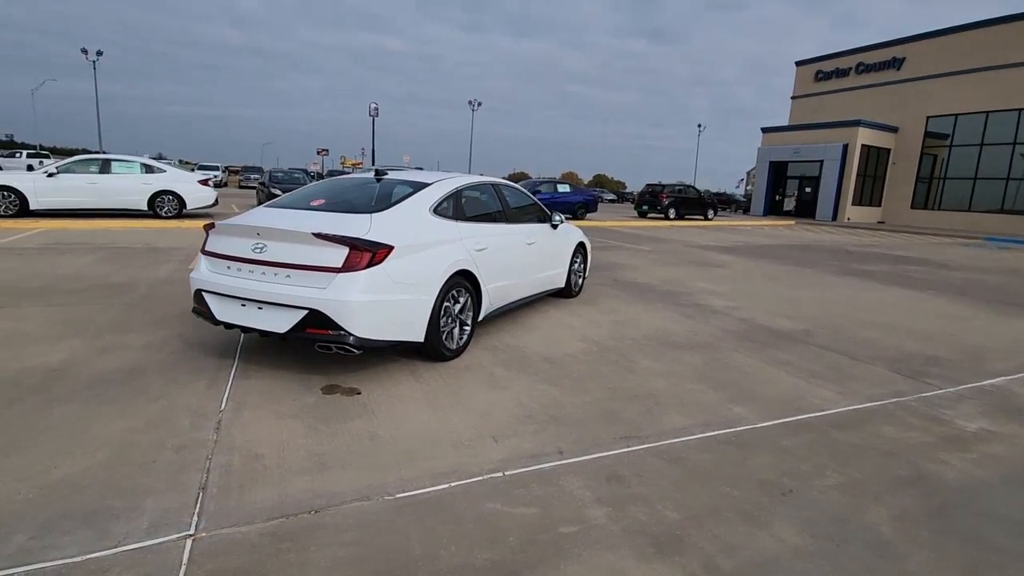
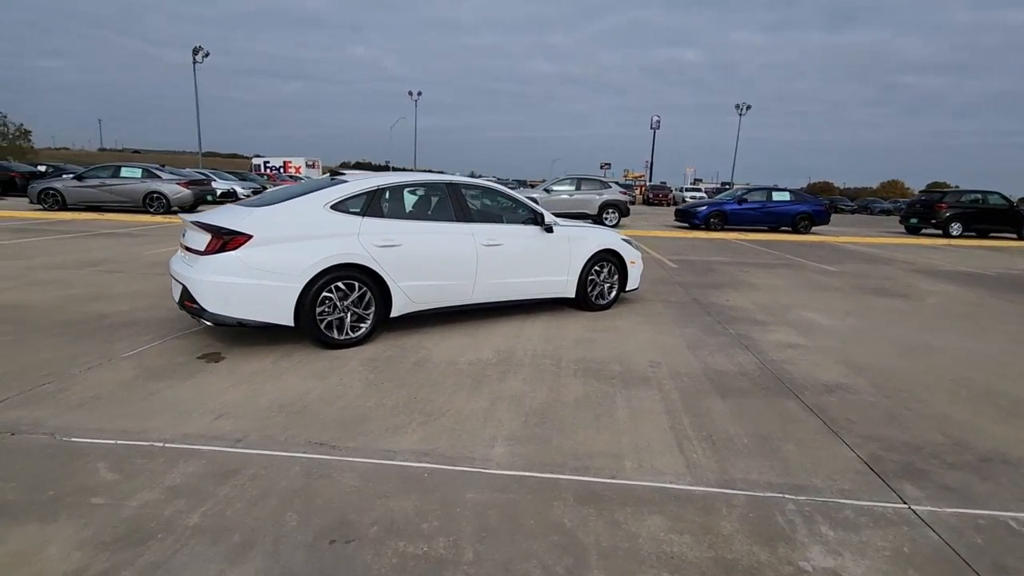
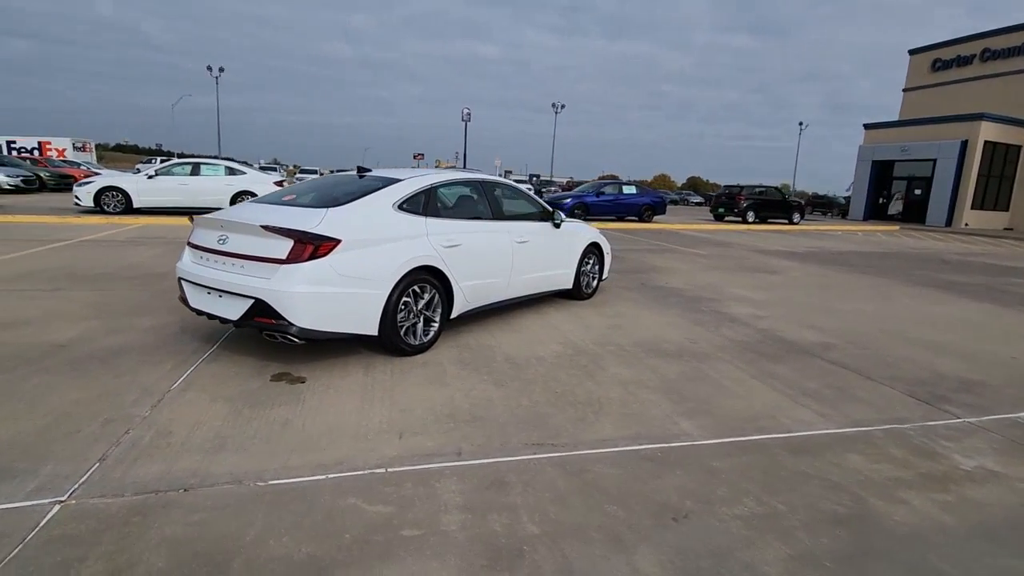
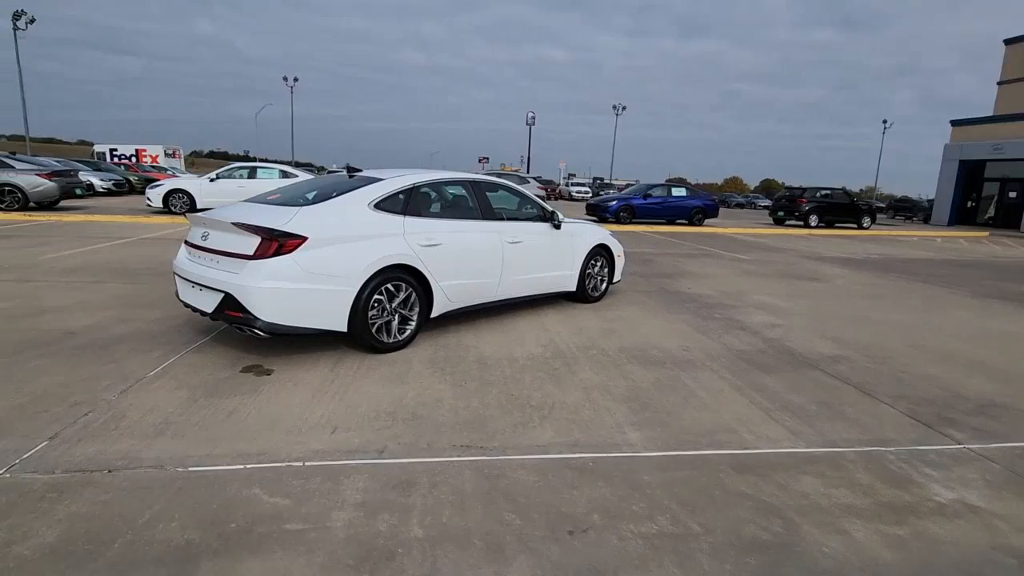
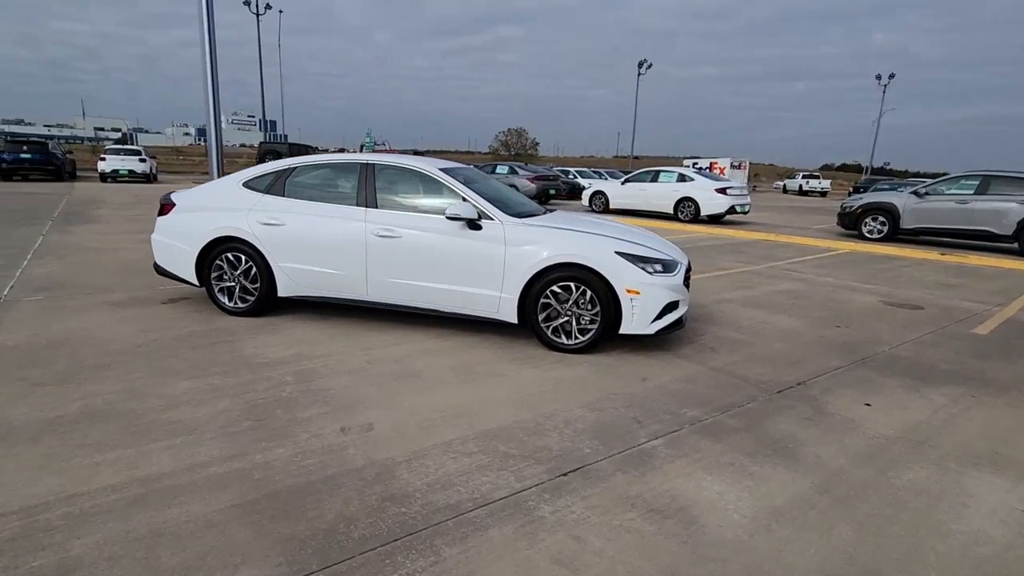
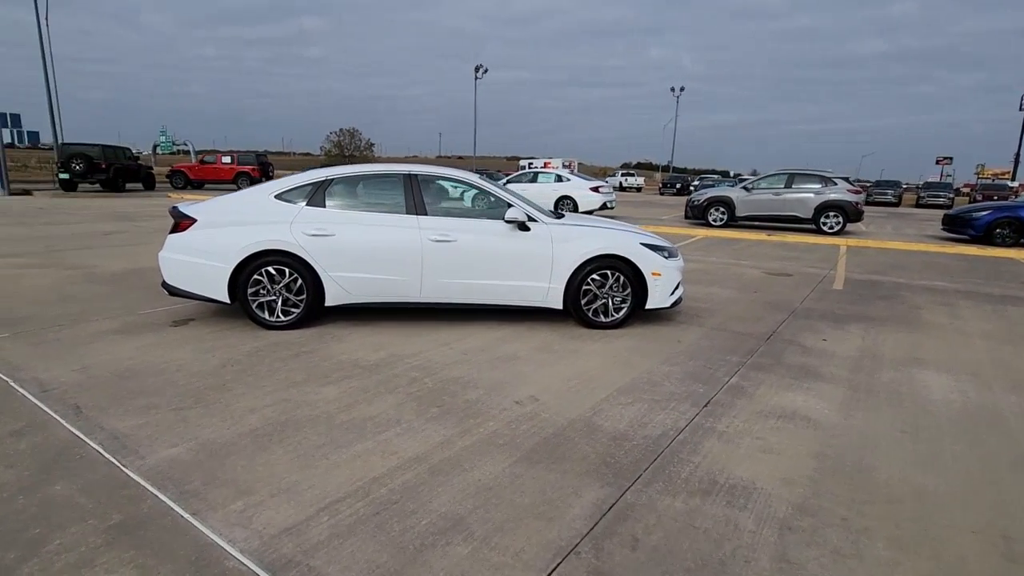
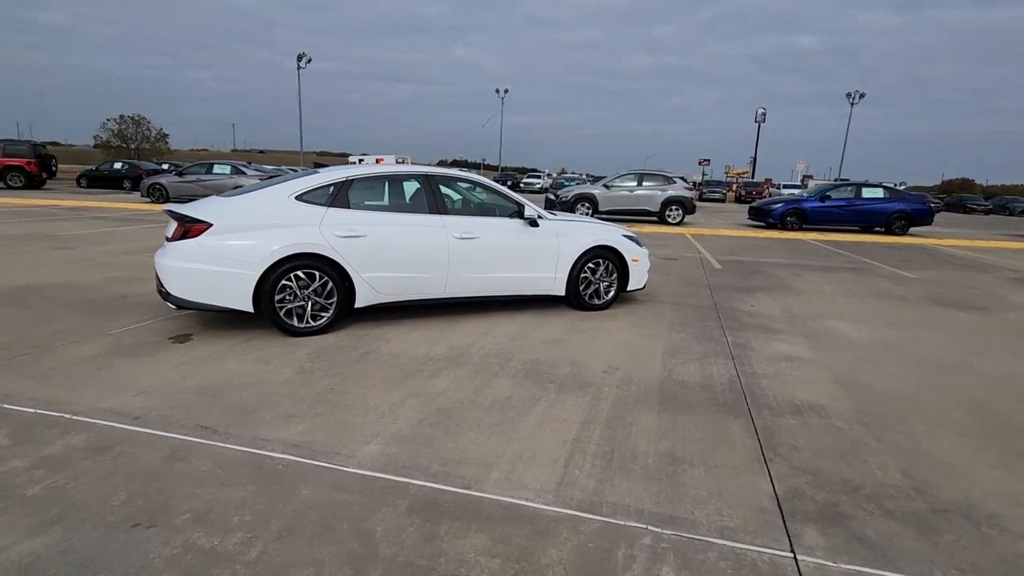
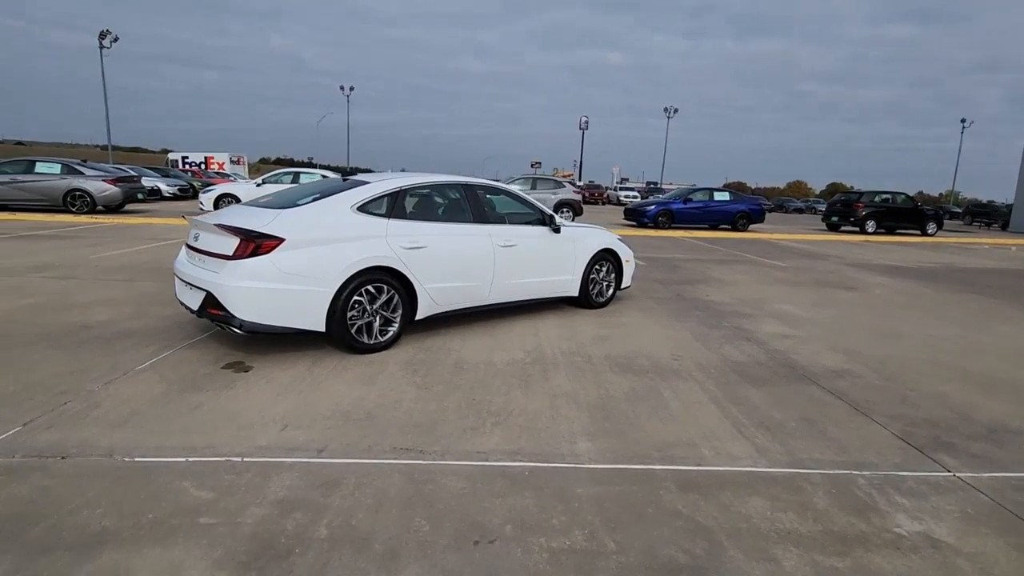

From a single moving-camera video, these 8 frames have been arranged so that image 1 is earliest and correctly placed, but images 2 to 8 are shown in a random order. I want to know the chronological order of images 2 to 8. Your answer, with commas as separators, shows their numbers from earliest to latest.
3, 4, 8, 2, 7, 6, 5
